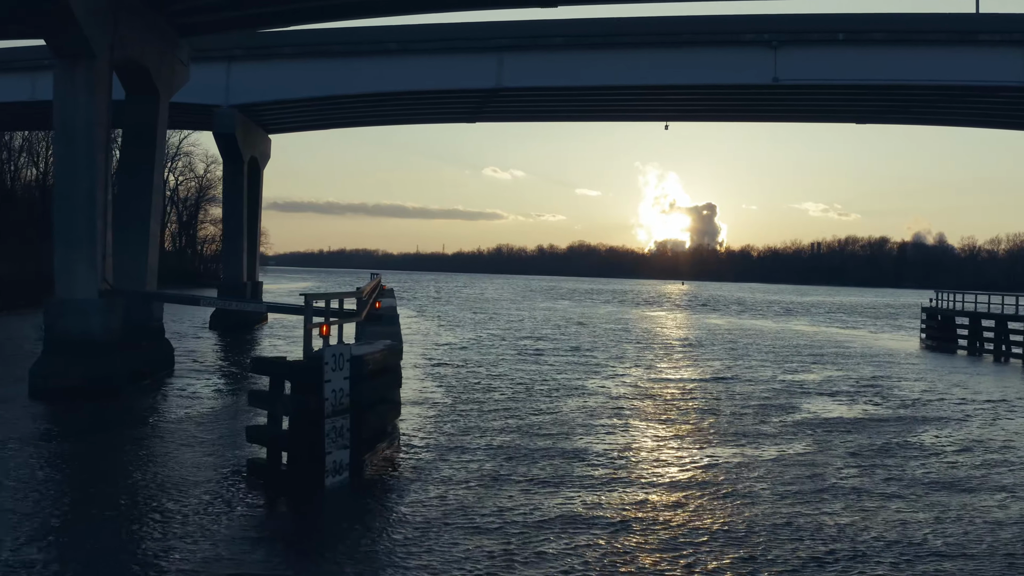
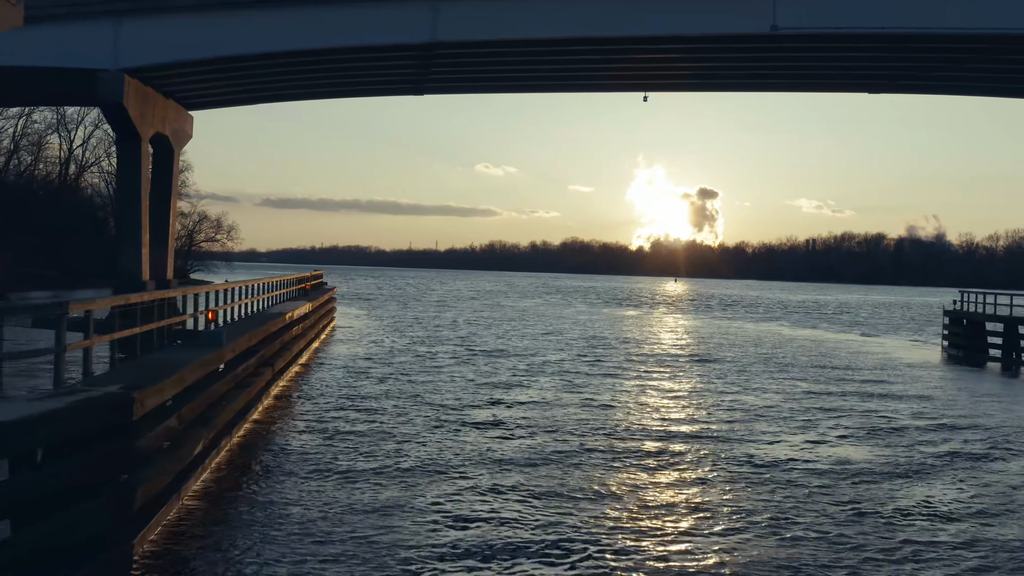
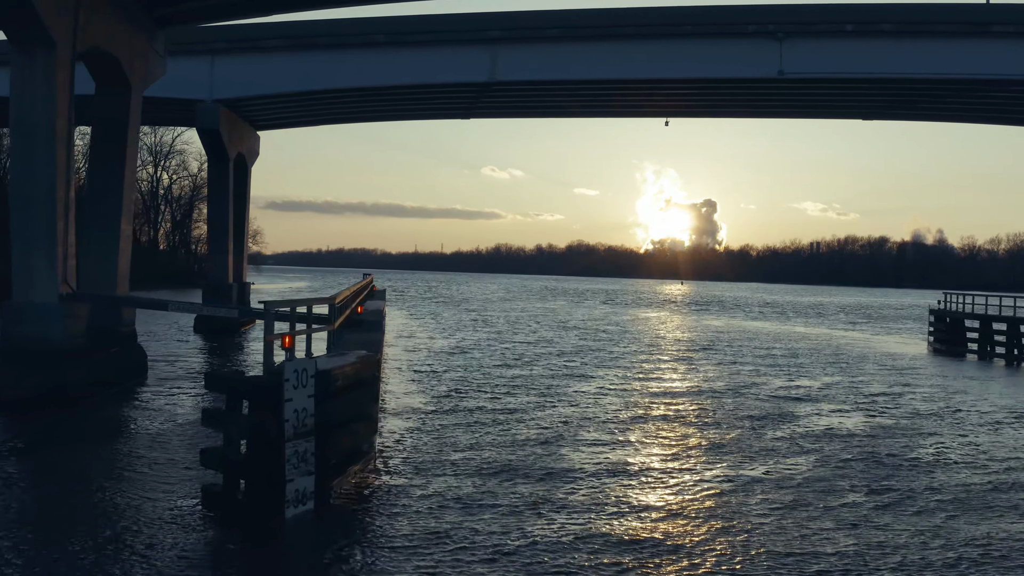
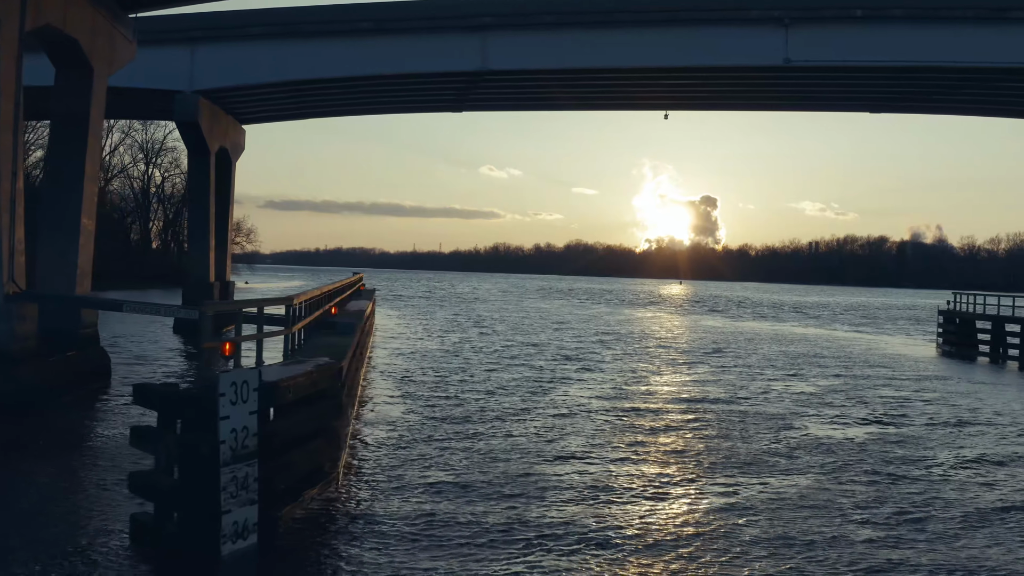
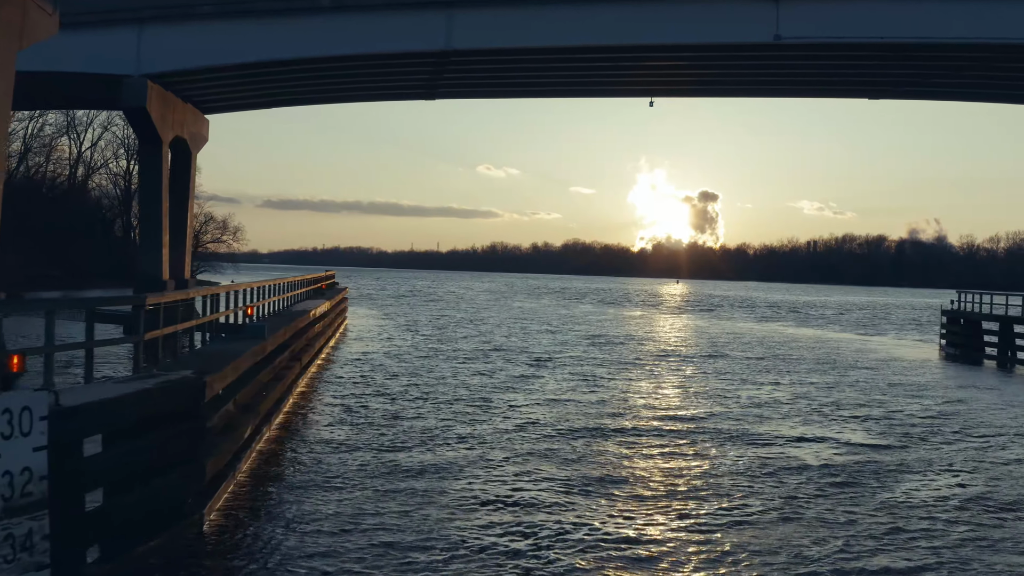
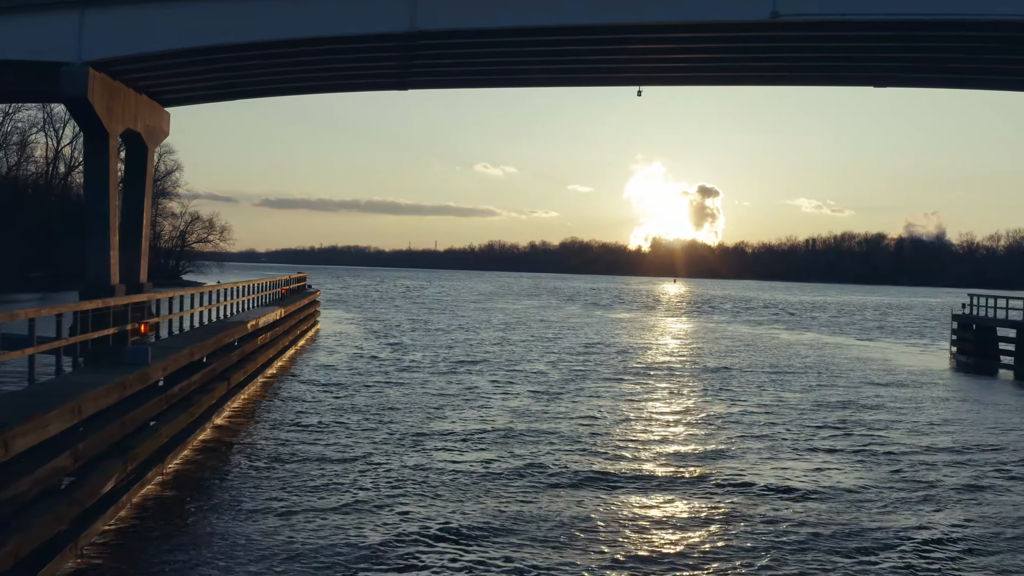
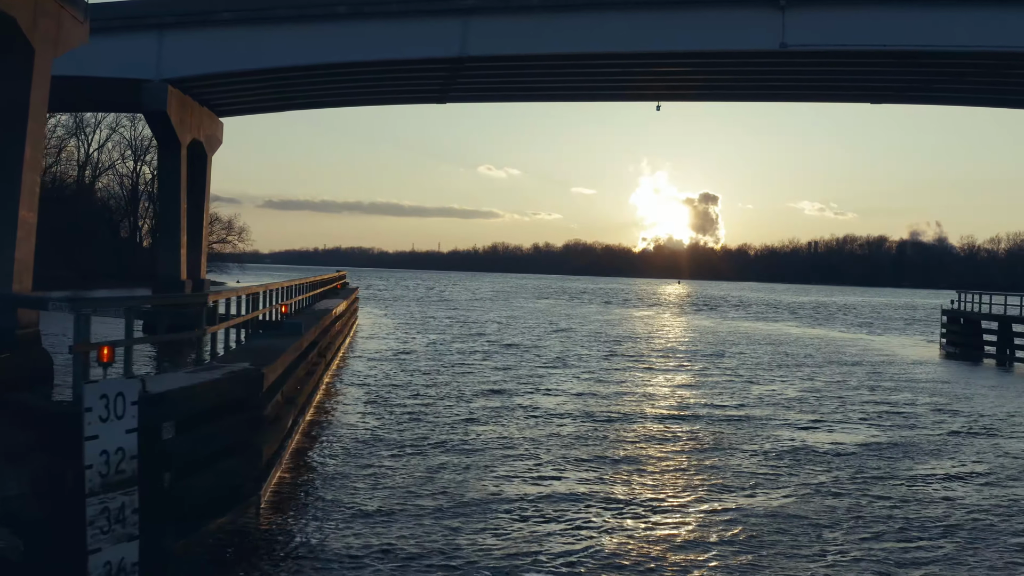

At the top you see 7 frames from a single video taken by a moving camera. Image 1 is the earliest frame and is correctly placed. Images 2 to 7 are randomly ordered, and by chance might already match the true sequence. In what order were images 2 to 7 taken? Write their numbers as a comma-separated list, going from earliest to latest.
3, 4, 7, 5, 2, 6
